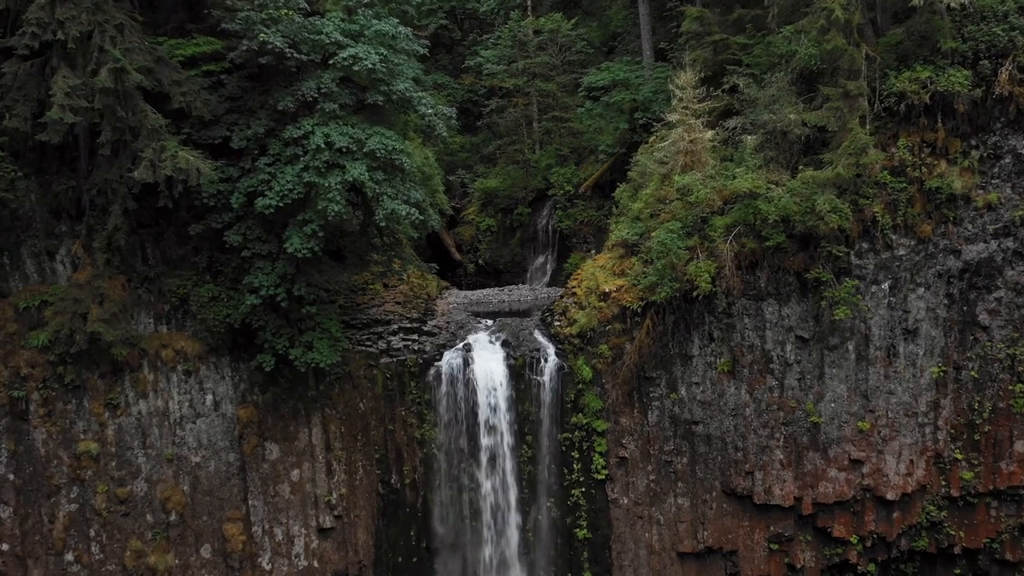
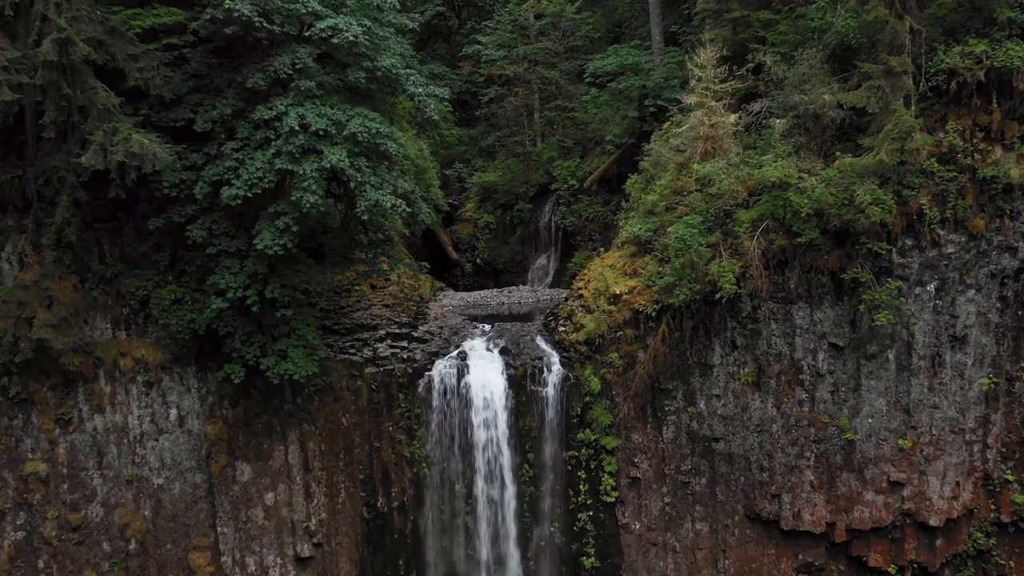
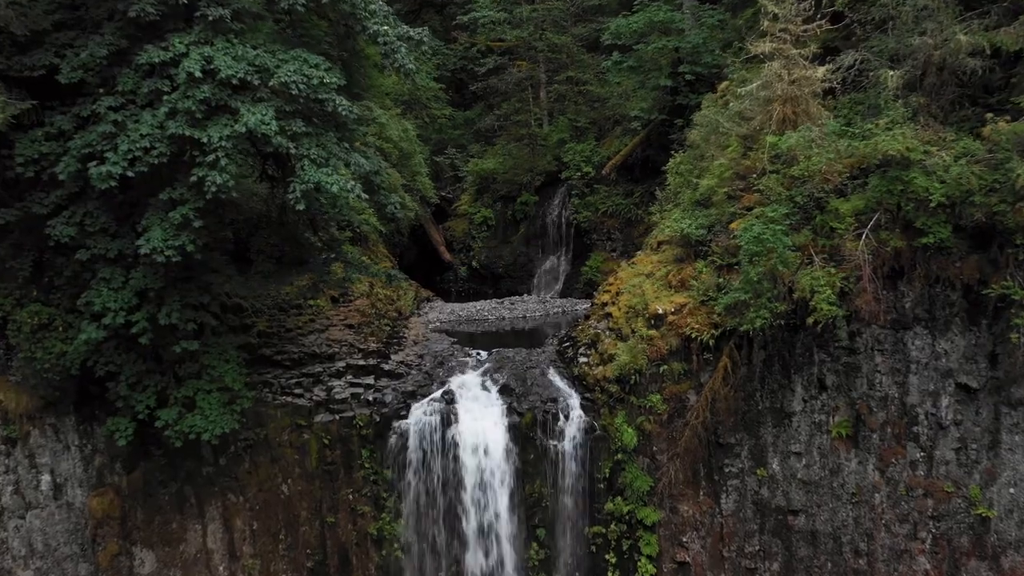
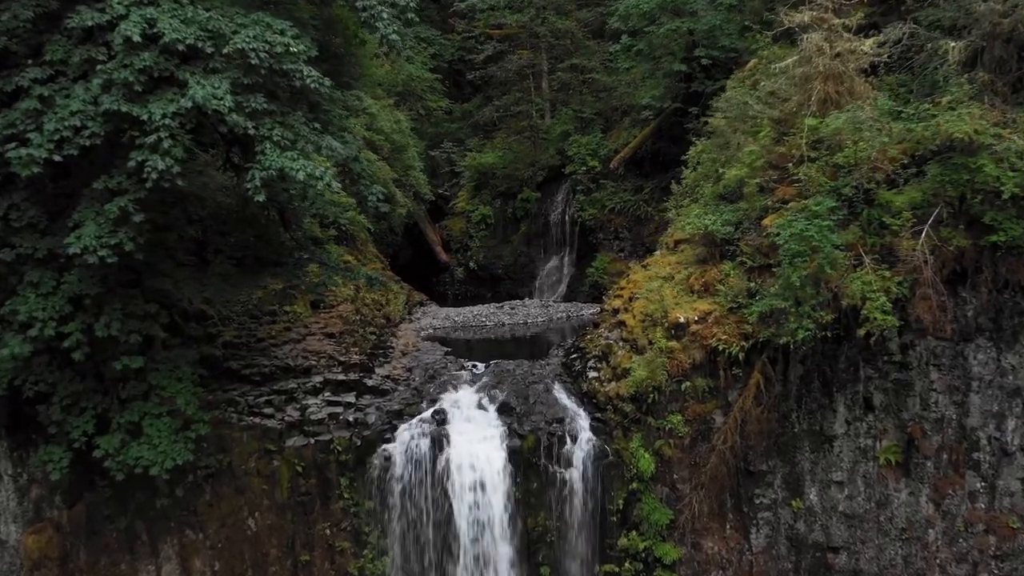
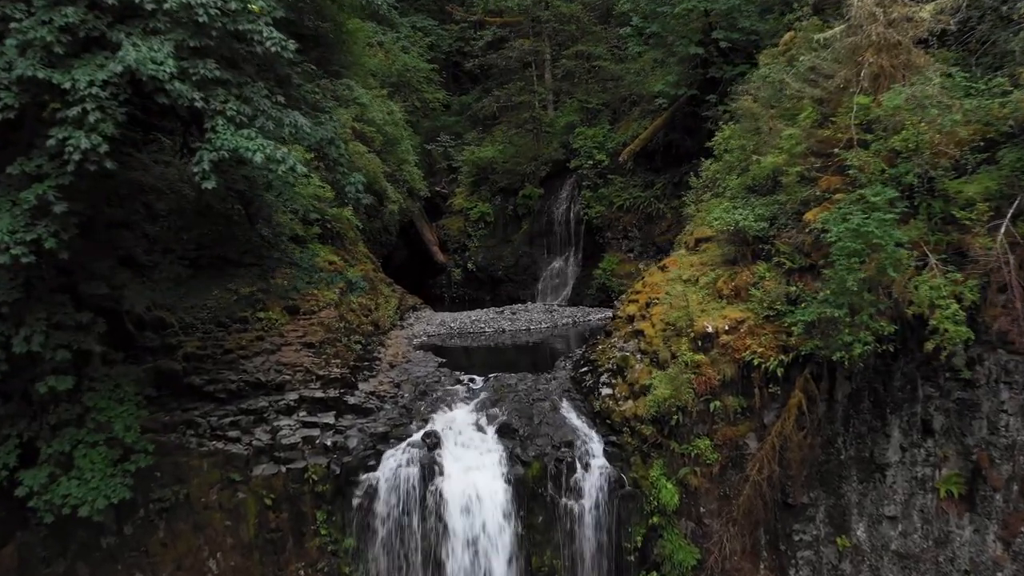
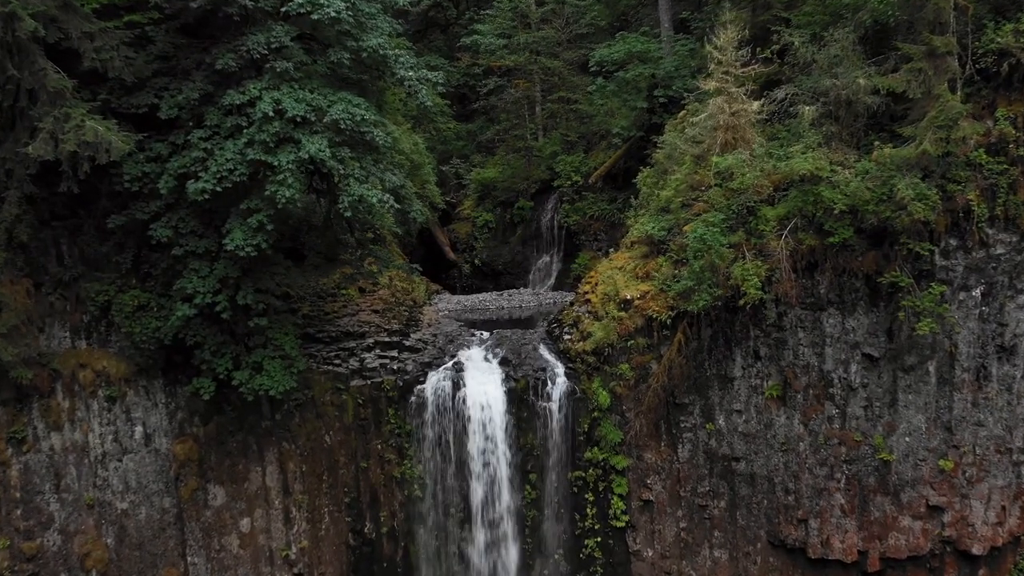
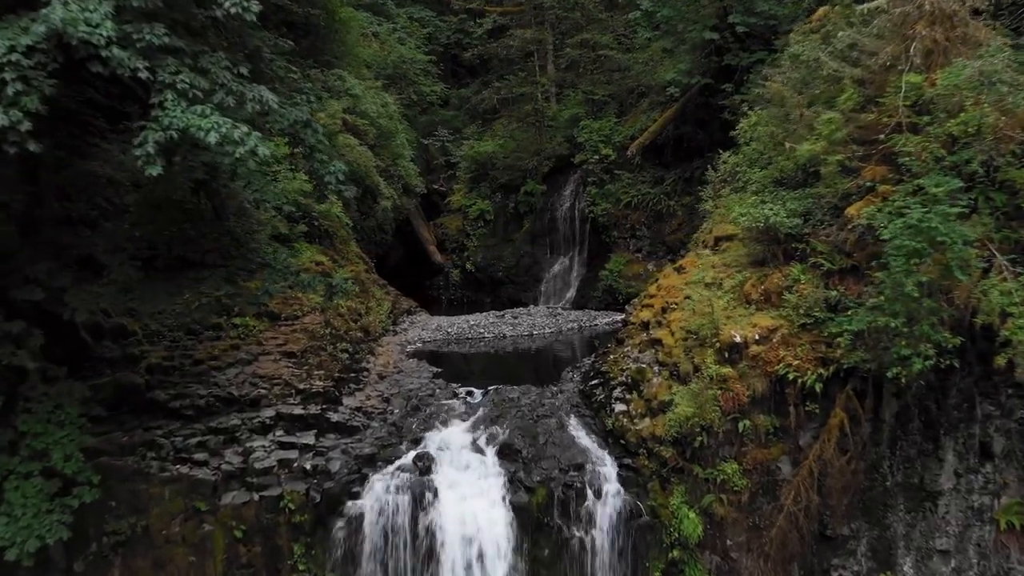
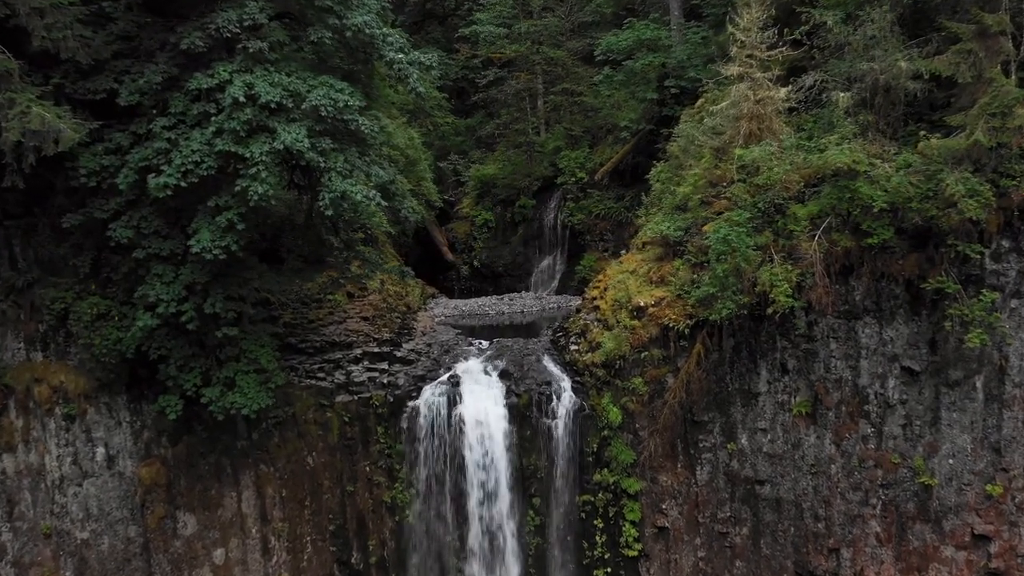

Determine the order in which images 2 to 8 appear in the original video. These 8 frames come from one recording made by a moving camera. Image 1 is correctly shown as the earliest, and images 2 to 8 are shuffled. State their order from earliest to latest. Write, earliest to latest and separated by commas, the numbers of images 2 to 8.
2, 6, 8, 3, 4, 5, 7
